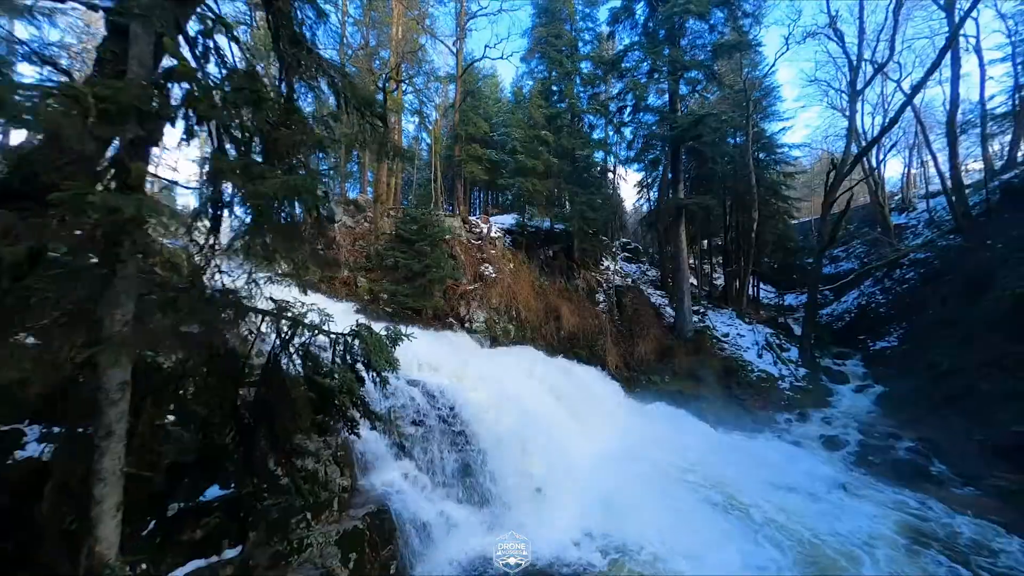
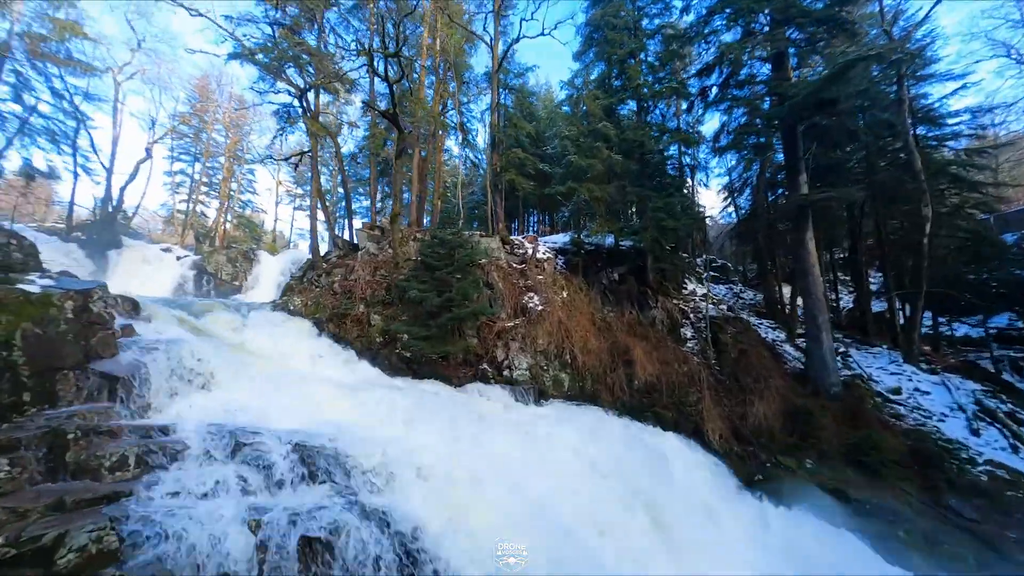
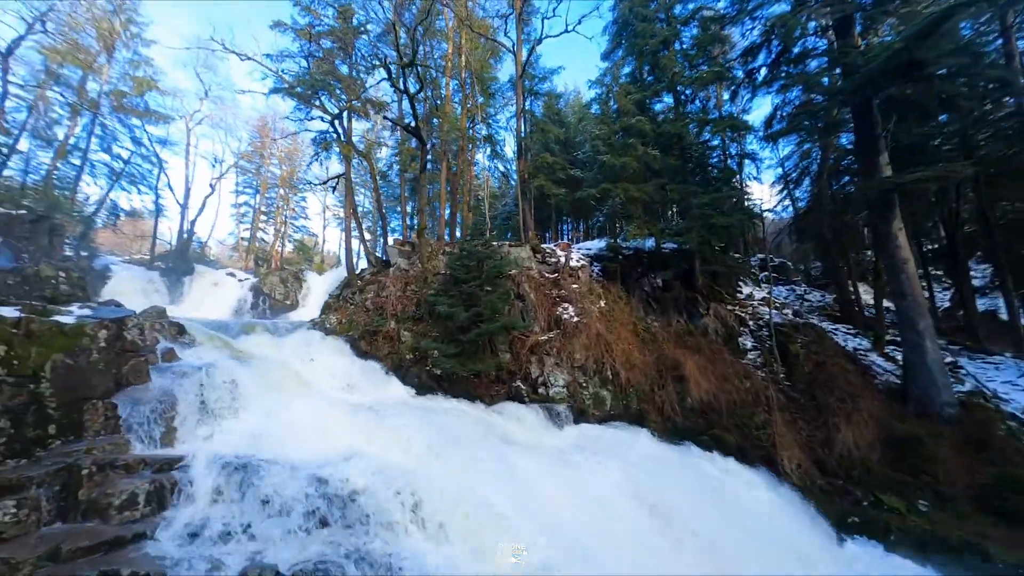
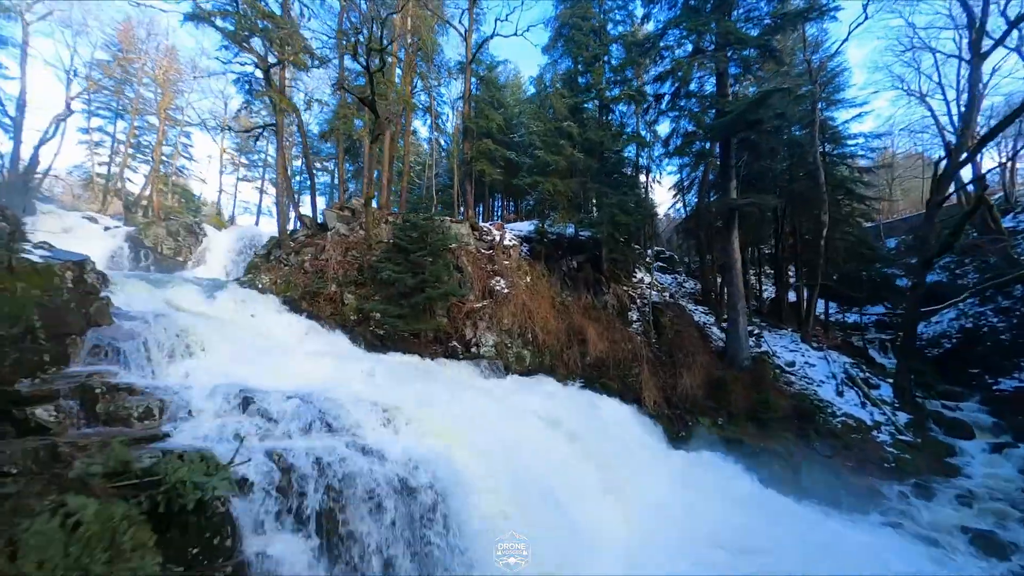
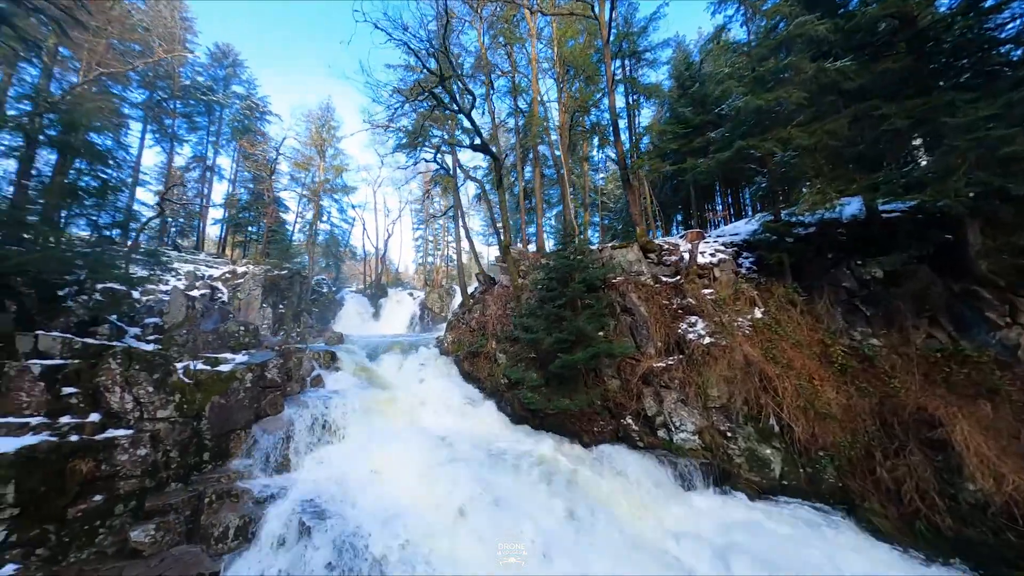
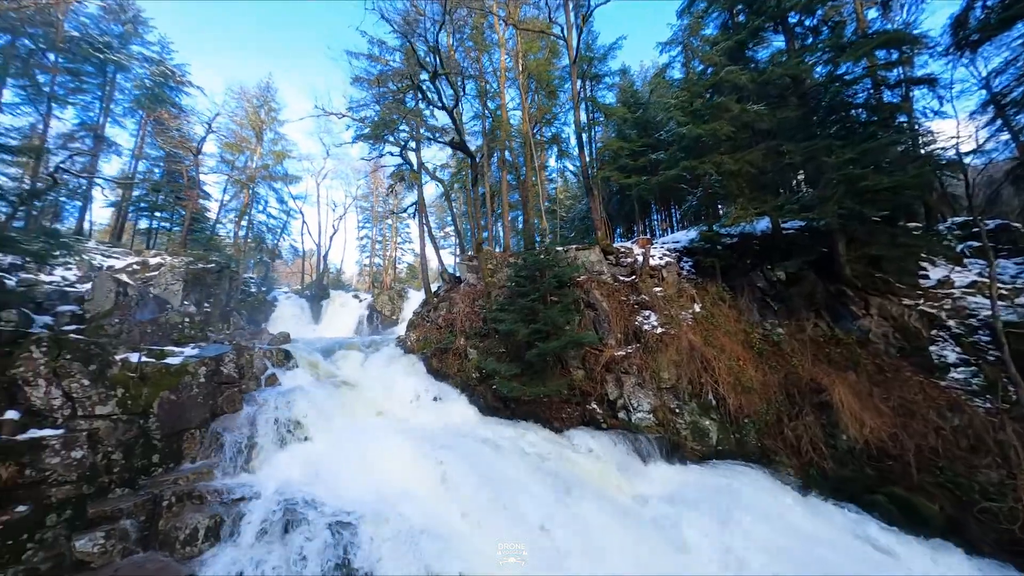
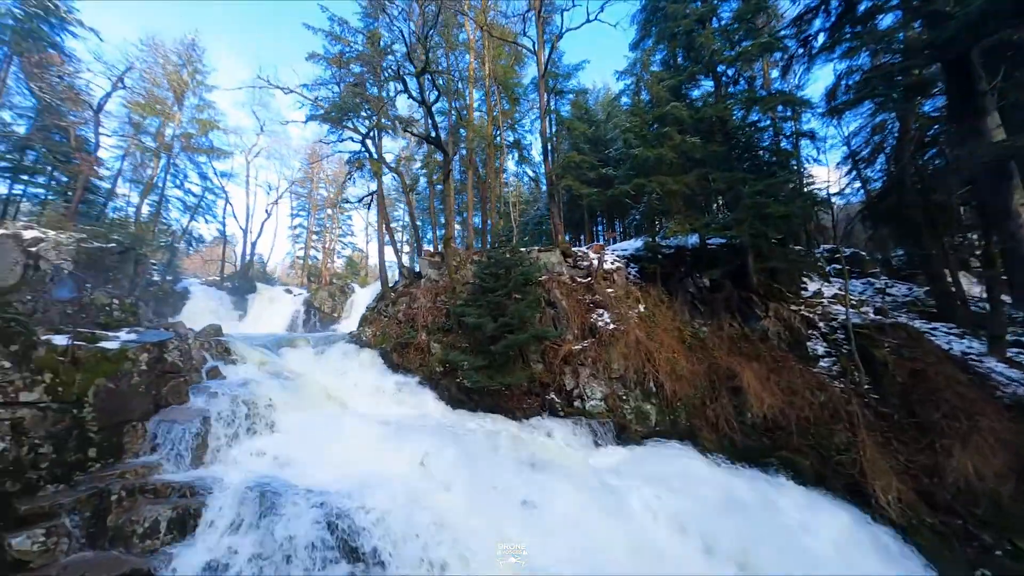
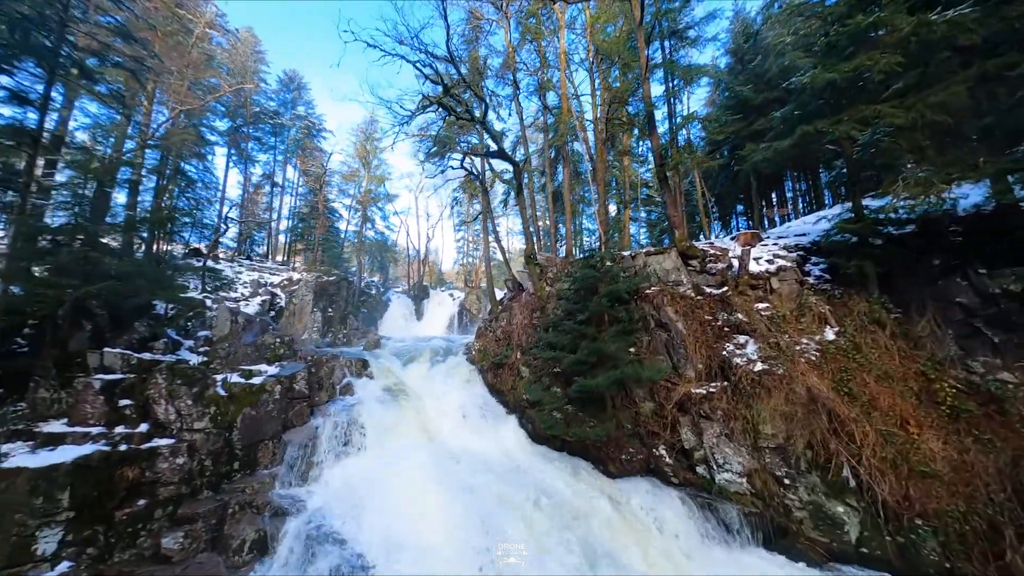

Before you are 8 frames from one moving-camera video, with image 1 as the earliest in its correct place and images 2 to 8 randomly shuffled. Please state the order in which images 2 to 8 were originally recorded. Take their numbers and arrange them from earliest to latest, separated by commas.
4, 2, 3, 7, 6, 5, 8
